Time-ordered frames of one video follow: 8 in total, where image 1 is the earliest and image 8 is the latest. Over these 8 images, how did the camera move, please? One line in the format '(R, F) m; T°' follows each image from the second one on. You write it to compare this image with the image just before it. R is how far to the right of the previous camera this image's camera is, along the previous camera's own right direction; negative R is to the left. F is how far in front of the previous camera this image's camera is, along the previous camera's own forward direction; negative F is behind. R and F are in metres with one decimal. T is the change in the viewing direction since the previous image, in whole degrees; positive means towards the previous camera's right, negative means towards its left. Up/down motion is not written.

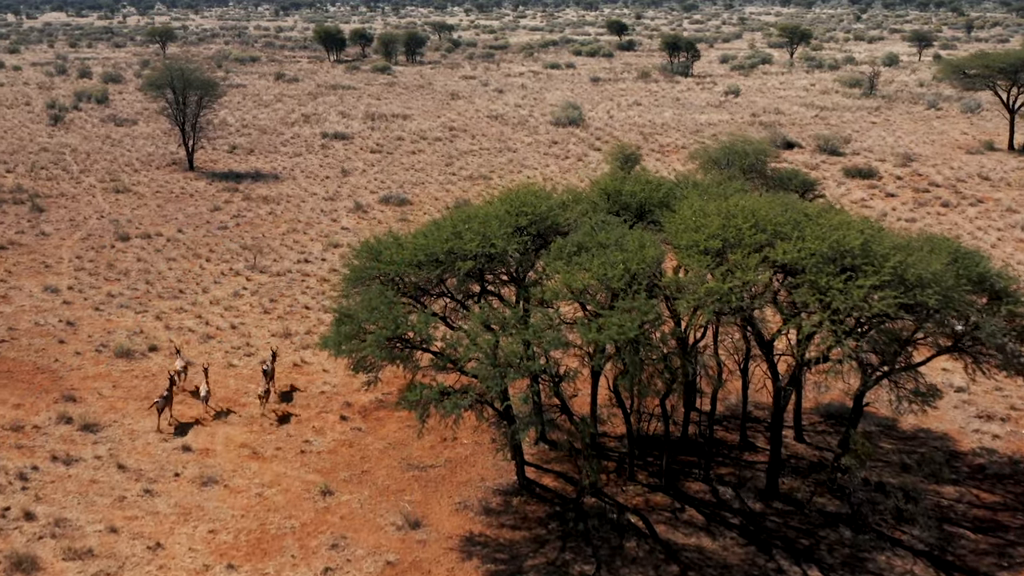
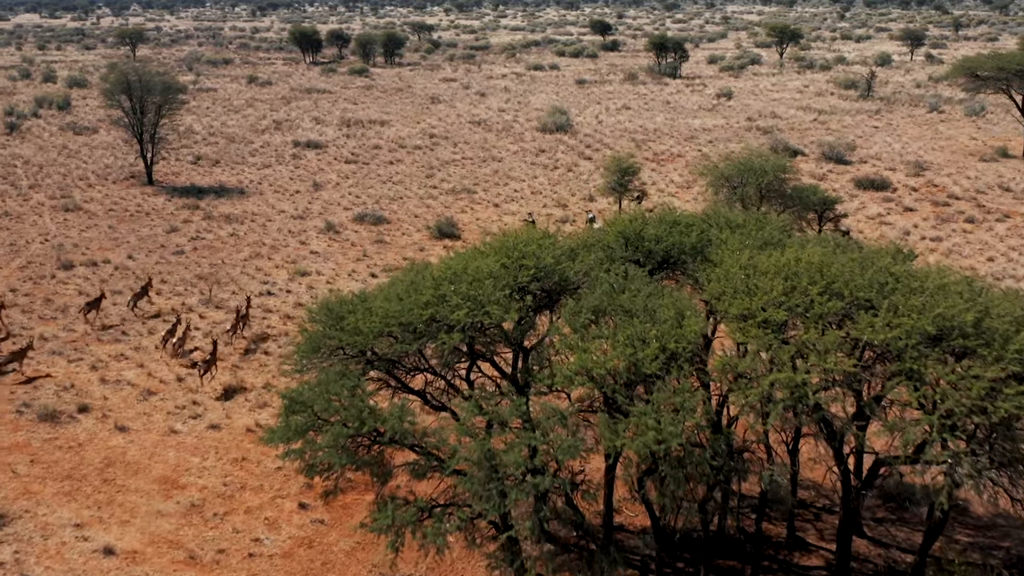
(-0.1, +2.8) m; +1°
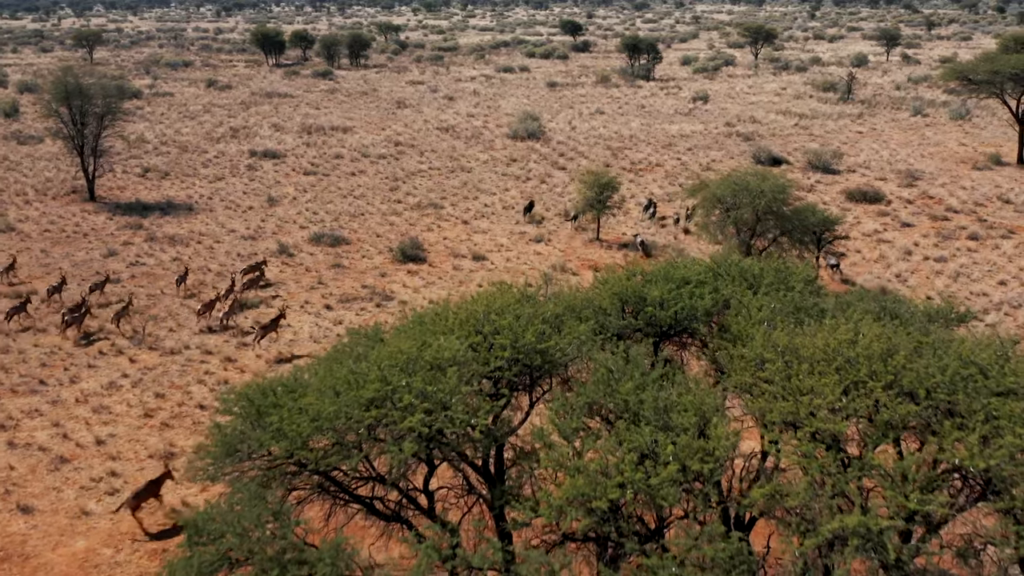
(0.0, +2.3) m; +1°
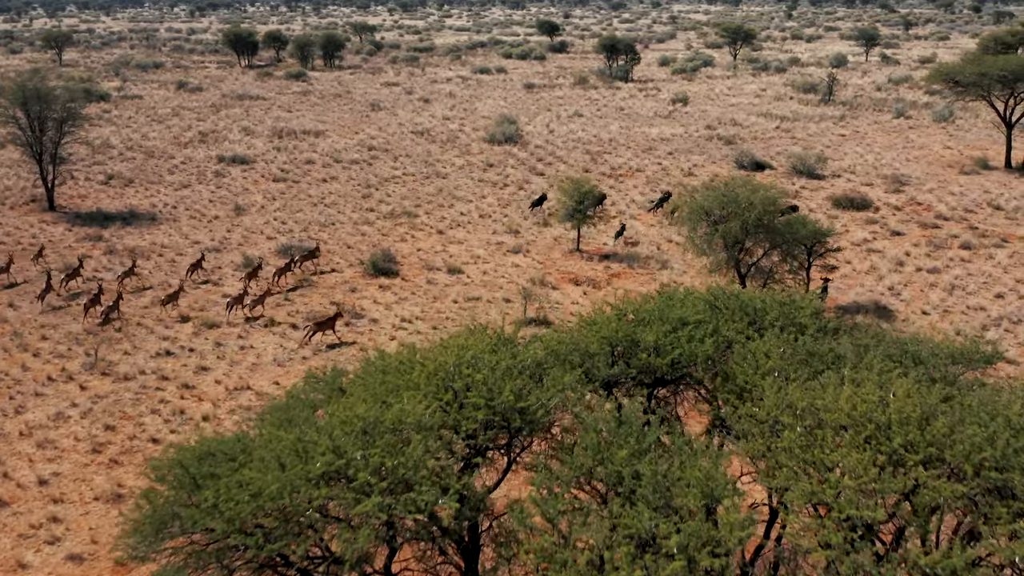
(0.0, +1.1) m; +1°
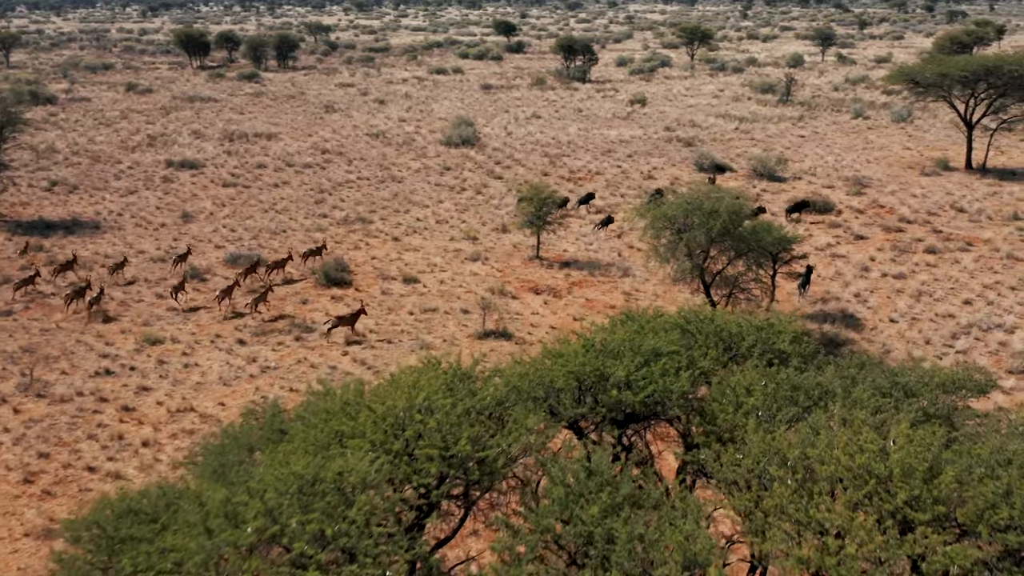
(0.0, +0.7) m; +2°
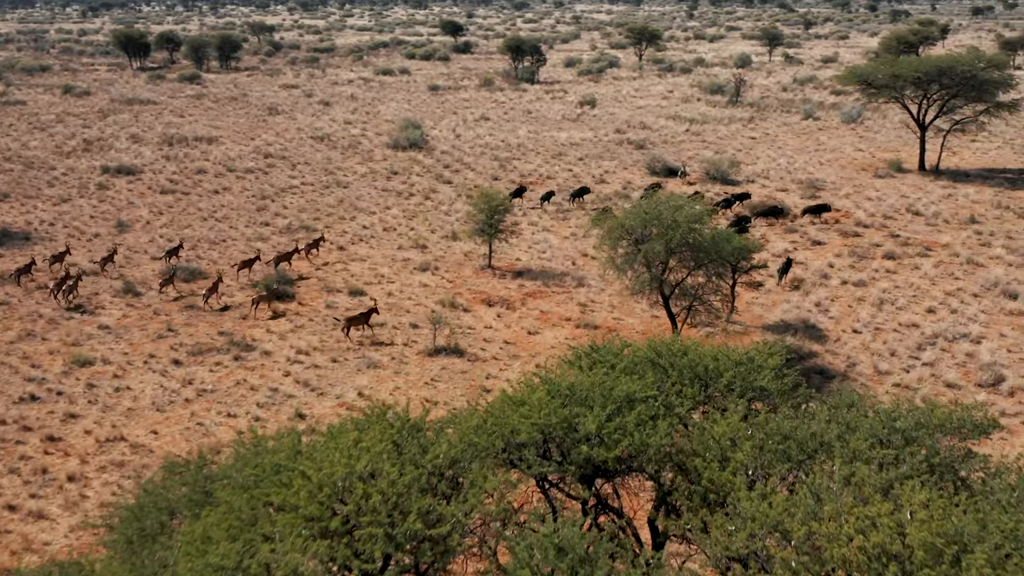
(0.0, +0.9) m; +2°
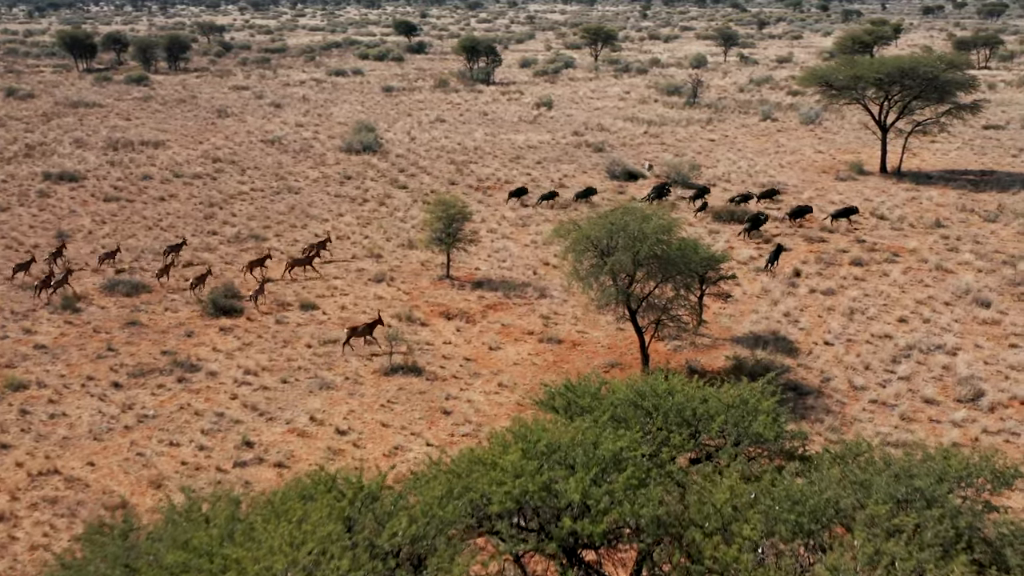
(-0.1, +0.9) m; +2°
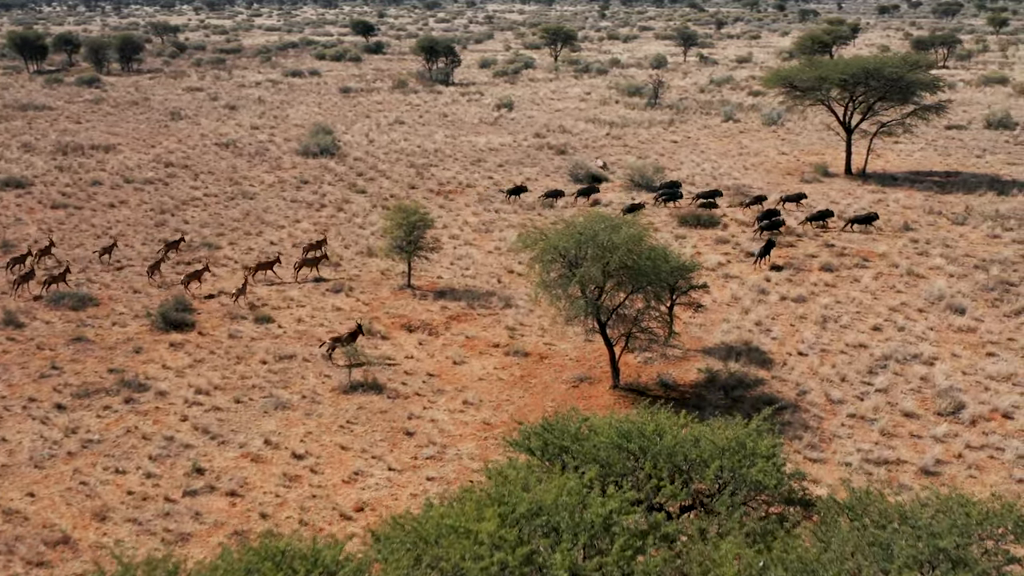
(-0.1, +0.7) m; +2°
